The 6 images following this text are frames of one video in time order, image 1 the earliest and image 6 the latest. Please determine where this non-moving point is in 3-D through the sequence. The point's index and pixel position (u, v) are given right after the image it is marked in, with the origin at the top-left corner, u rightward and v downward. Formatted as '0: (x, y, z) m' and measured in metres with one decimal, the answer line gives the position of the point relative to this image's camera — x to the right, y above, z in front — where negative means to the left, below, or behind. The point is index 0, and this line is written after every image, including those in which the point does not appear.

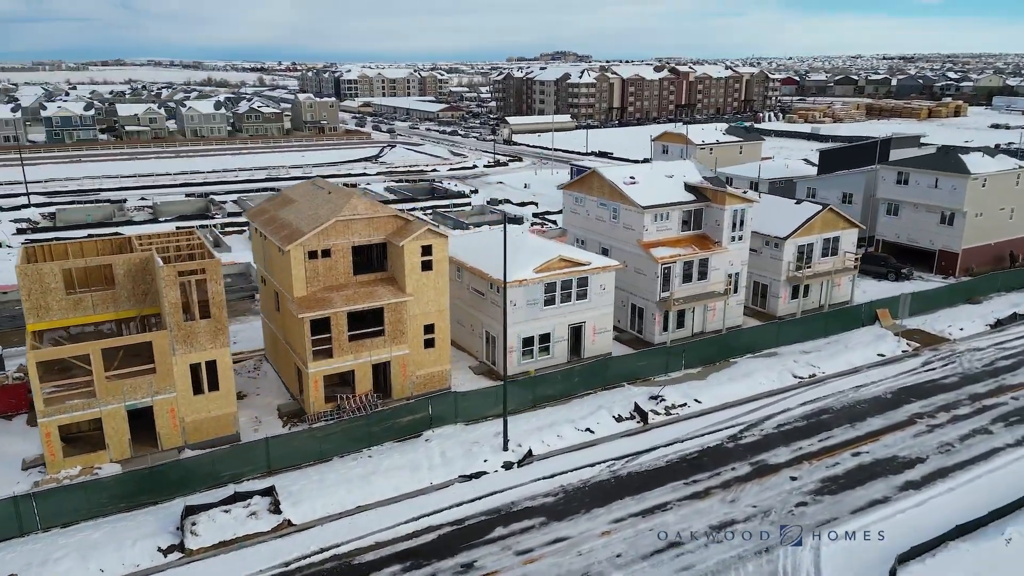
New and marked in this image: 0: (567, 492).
0: (+1.4, -5.3, +19.6) m
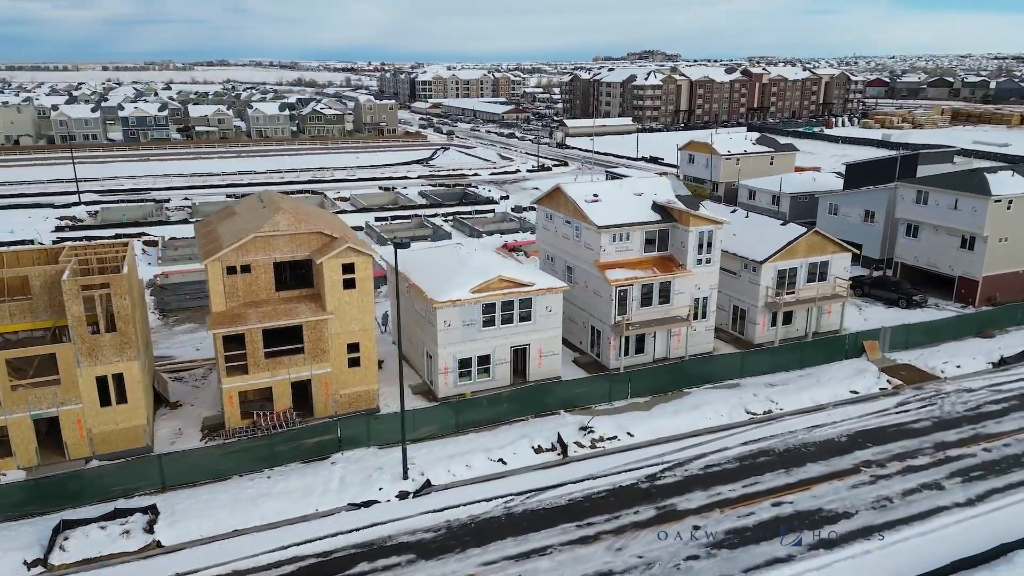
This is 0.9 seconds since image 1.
0: (-1.6, -6.0, +18.9) m
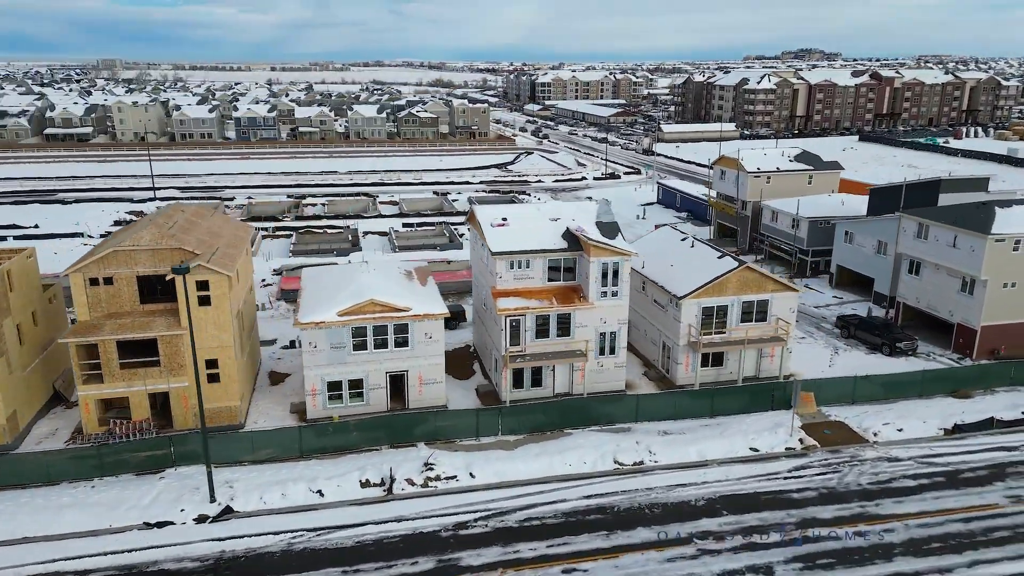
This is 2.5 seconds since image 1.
0: (-7.3, -6.7, +18.7) m
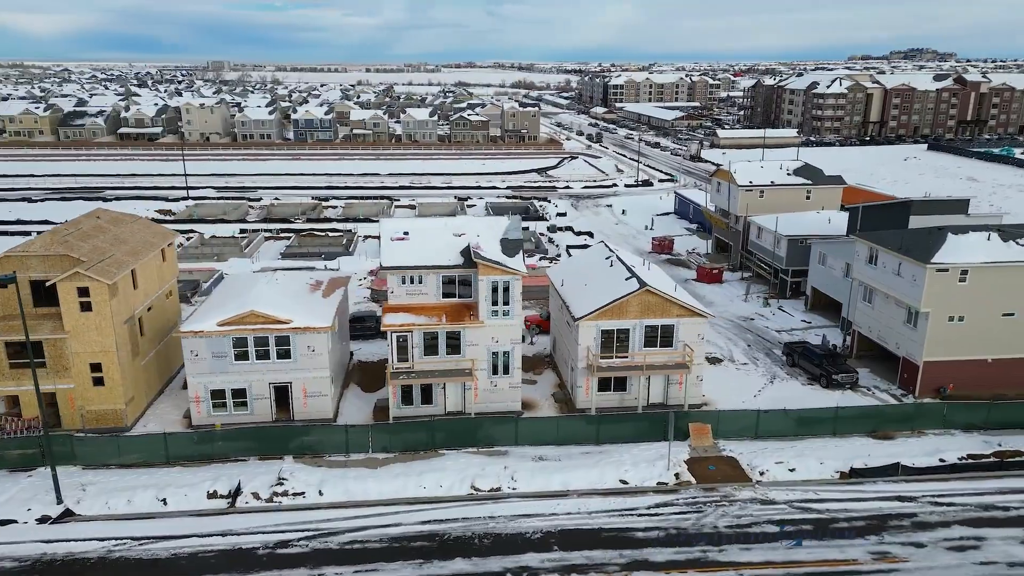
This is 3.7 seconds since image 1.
0: (-12.2, -7.0, +19.3) m
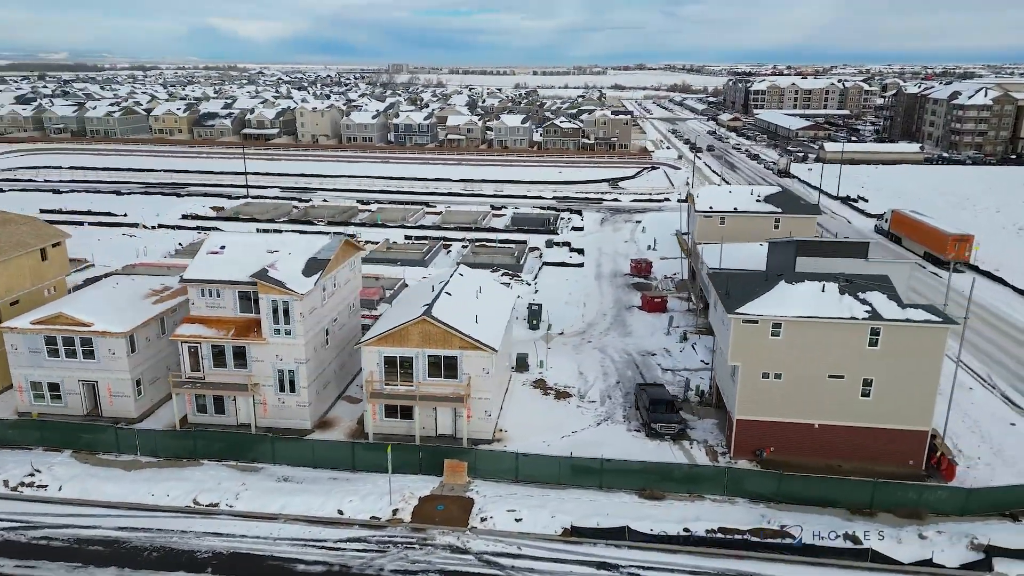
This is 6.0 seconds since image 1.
0: (-21.5, -6.9, +22.5) m
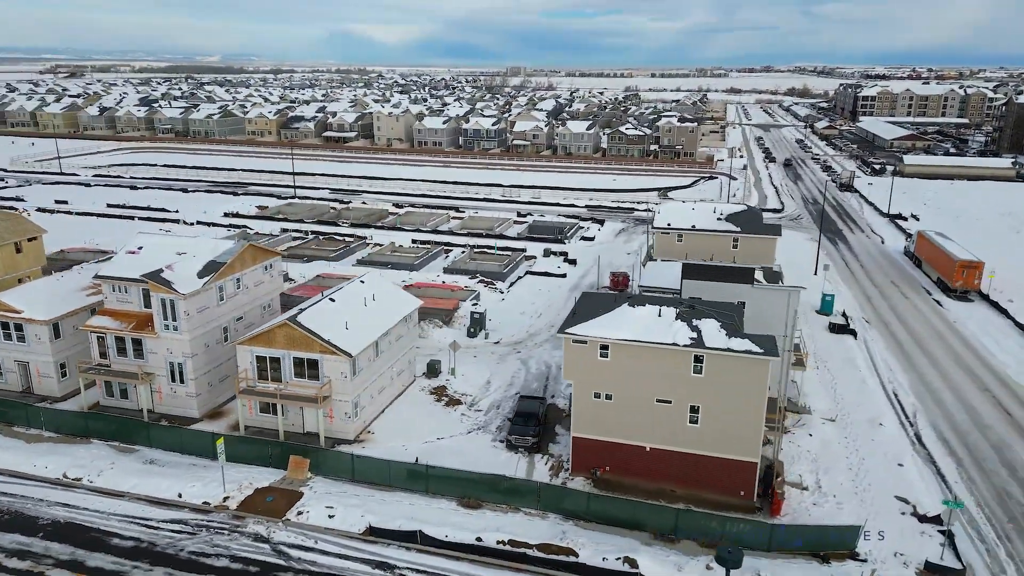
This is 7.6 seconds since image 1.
0: (-27.3, -6.2, +27.1) m
